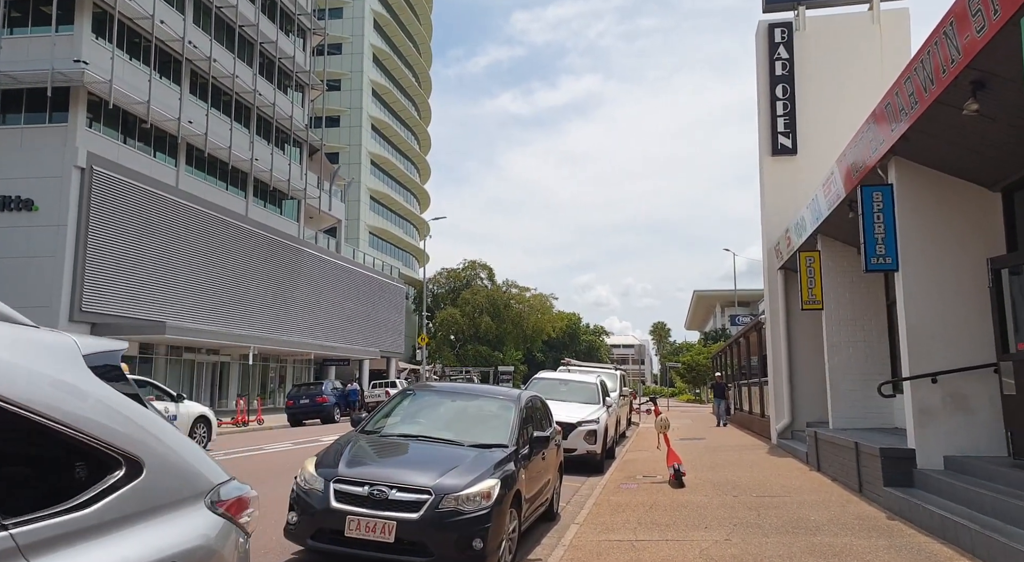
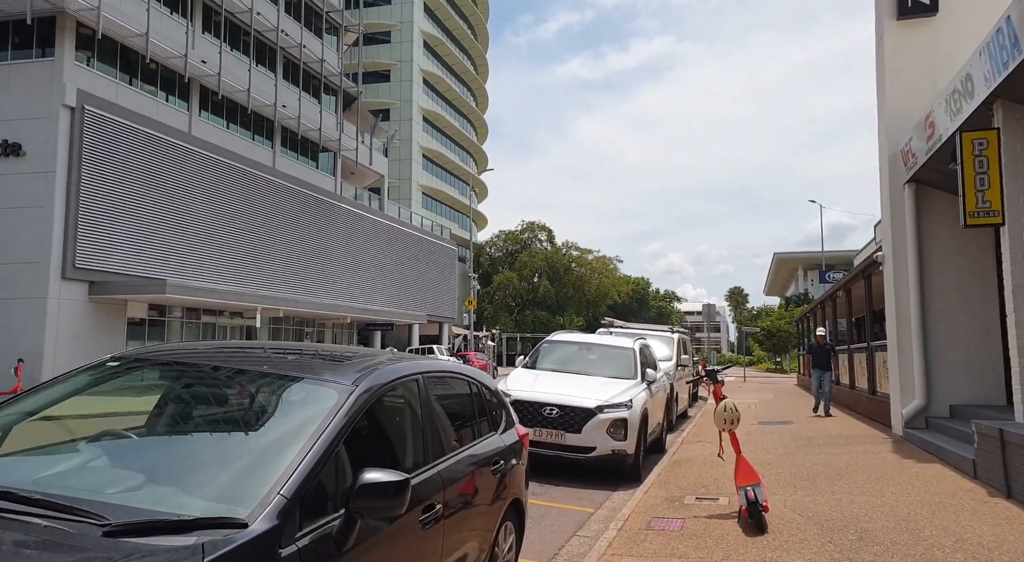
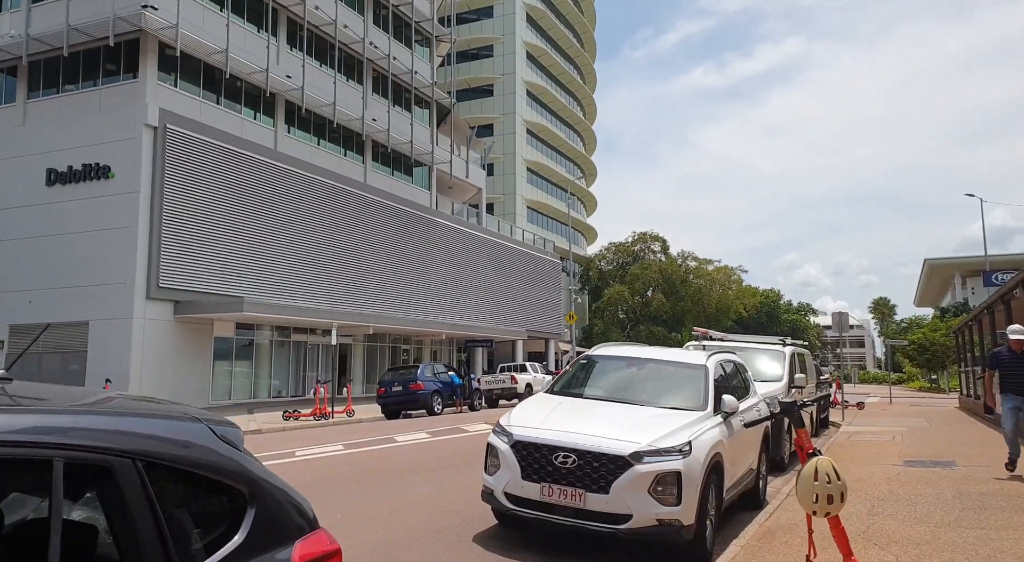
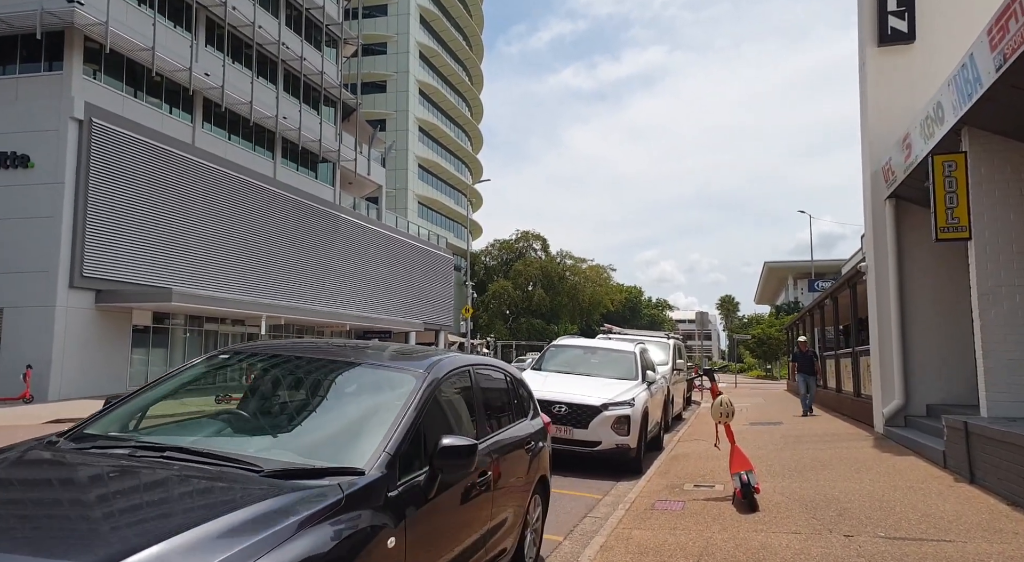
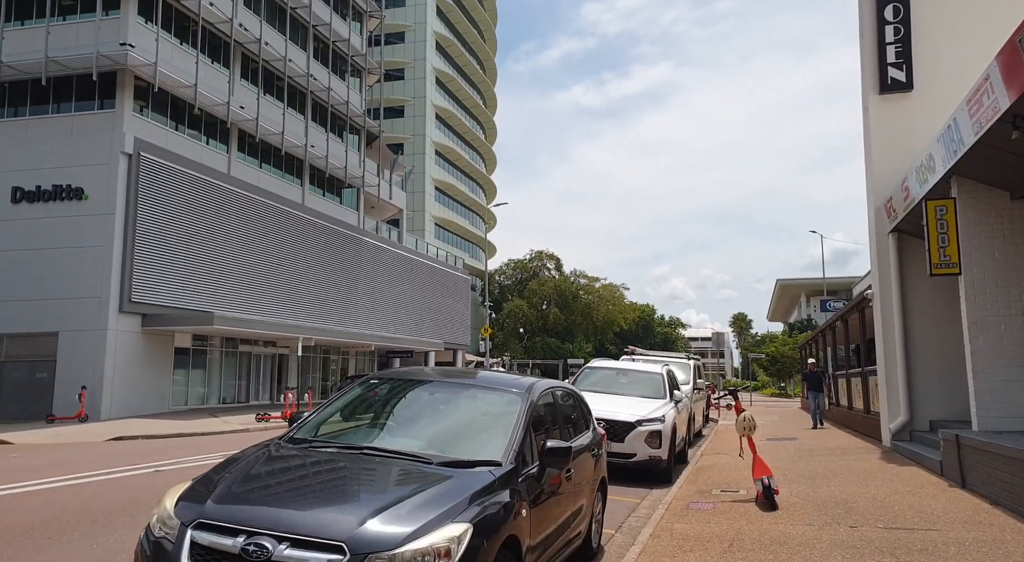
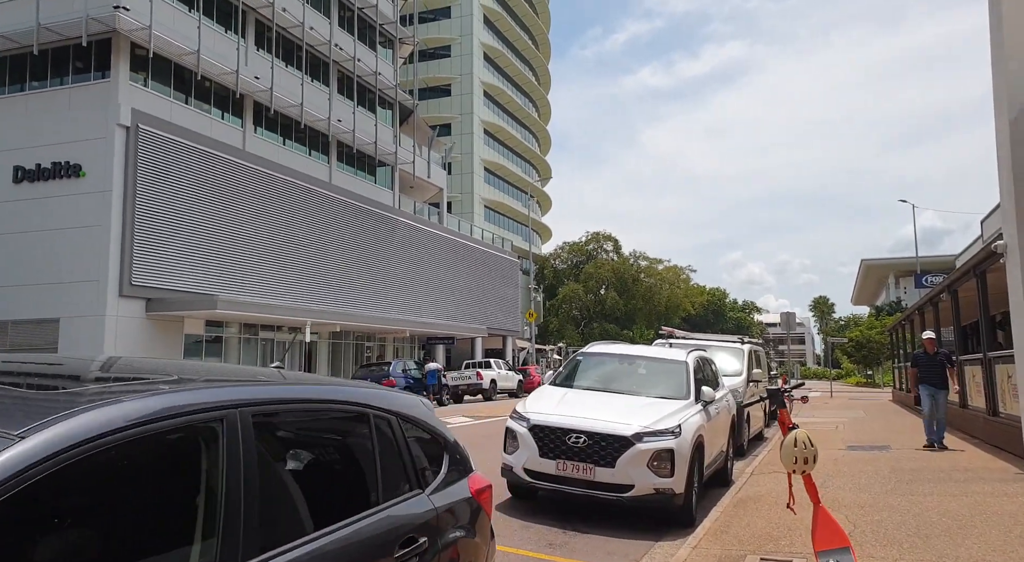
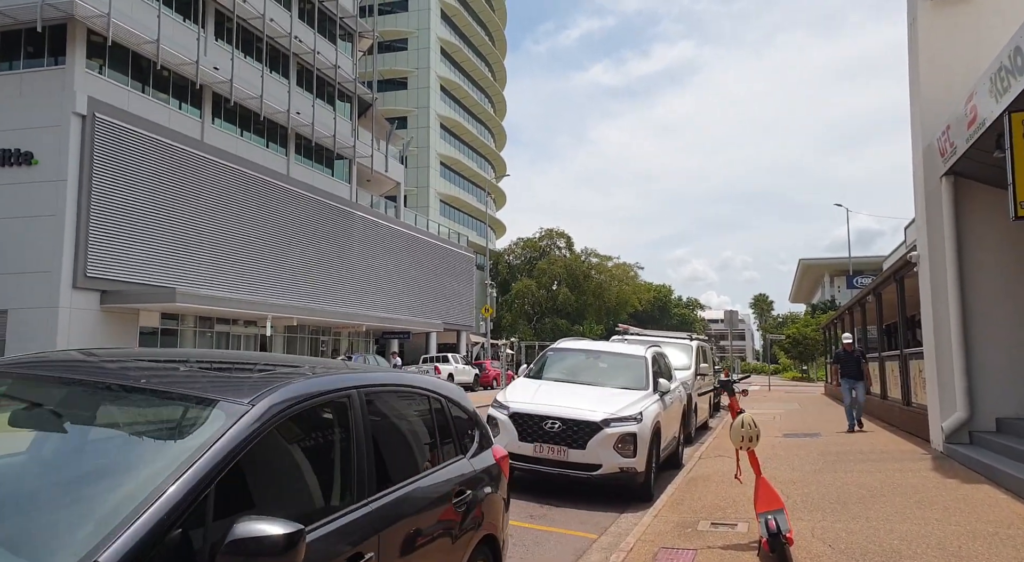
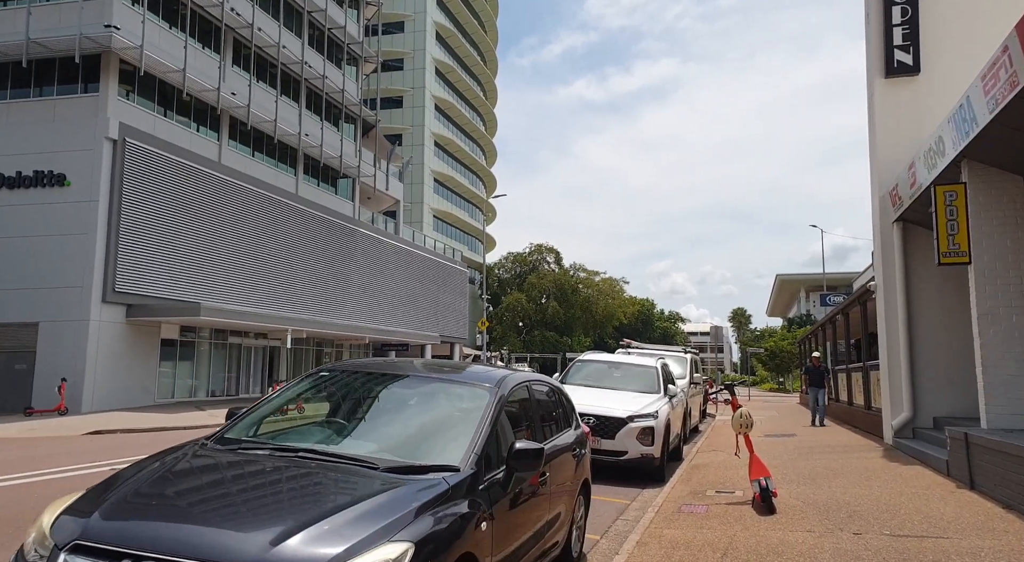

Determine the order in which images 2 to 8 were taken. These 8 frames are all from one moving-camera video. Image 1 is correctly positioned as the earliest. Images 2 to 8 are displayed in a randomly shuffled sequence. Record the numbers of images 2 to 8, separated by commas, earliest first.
5, 8, 4, 2, 7, 6, 3
